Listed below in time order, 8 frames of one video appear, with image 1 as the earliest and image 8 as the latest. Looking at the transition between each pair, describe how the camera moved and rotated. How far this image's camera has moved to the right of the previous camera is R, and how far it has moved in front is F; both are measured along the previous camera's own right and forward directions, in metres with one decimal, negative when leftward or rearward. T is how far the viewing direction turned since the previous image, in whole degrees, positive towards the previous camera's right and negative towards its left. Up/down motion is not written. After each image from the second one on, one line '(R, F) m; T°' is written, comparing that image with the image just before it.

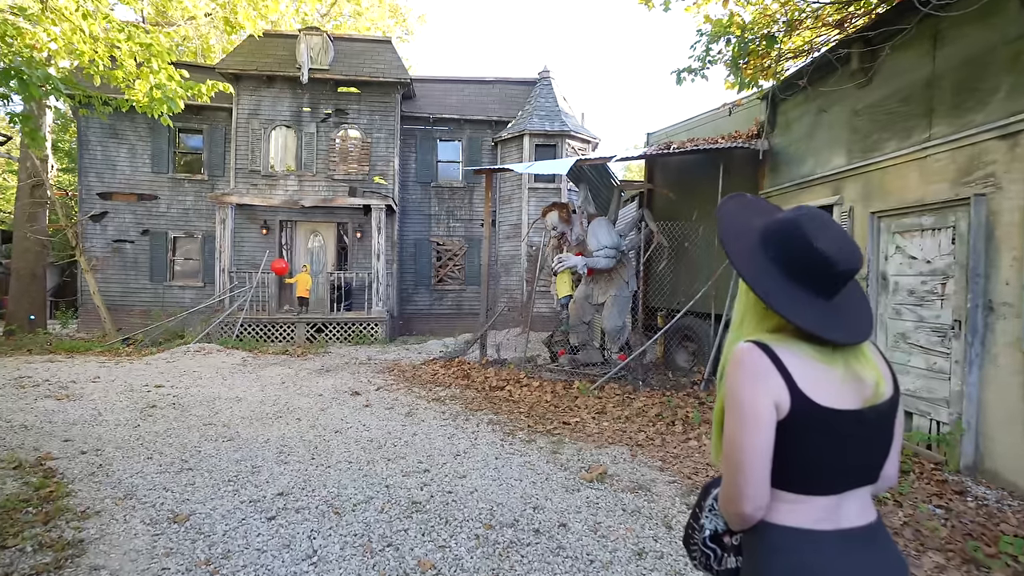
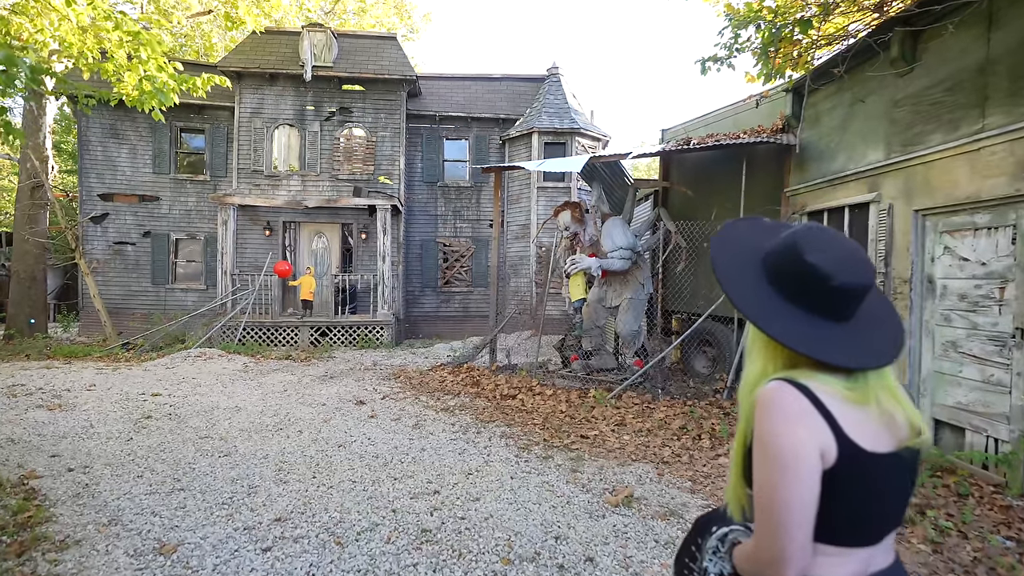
(-0.1, +0.4) m; -1°
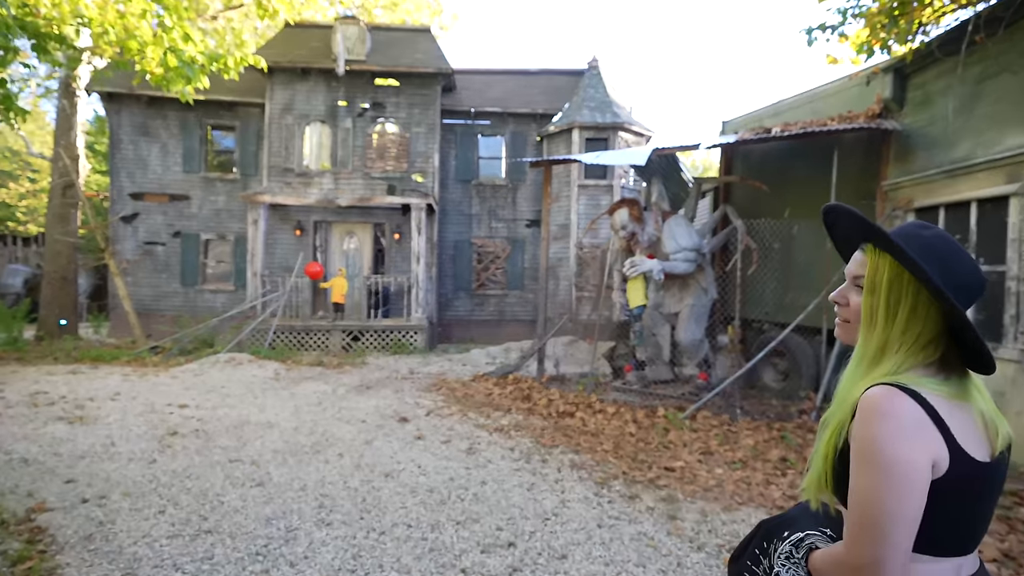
(-0.5, +0.7) m; -2°
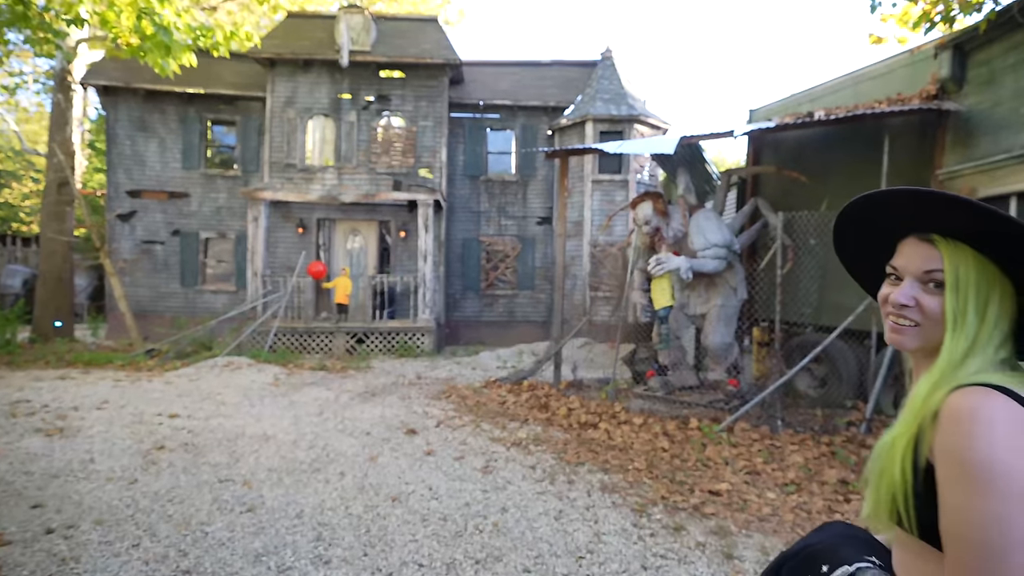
(-0.1, +0.6) m; -1°
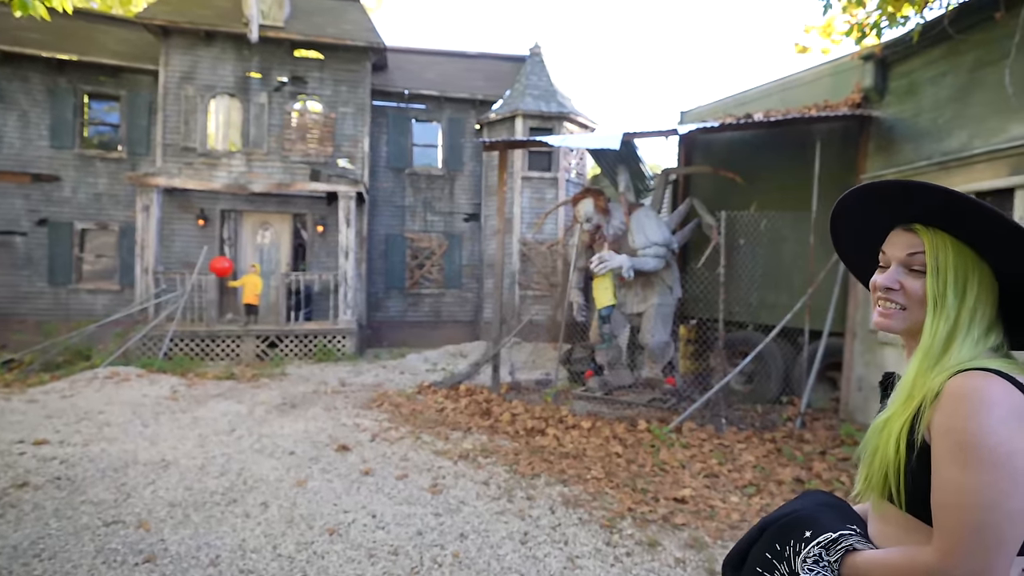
(-0.3, +0.4) m; +9°
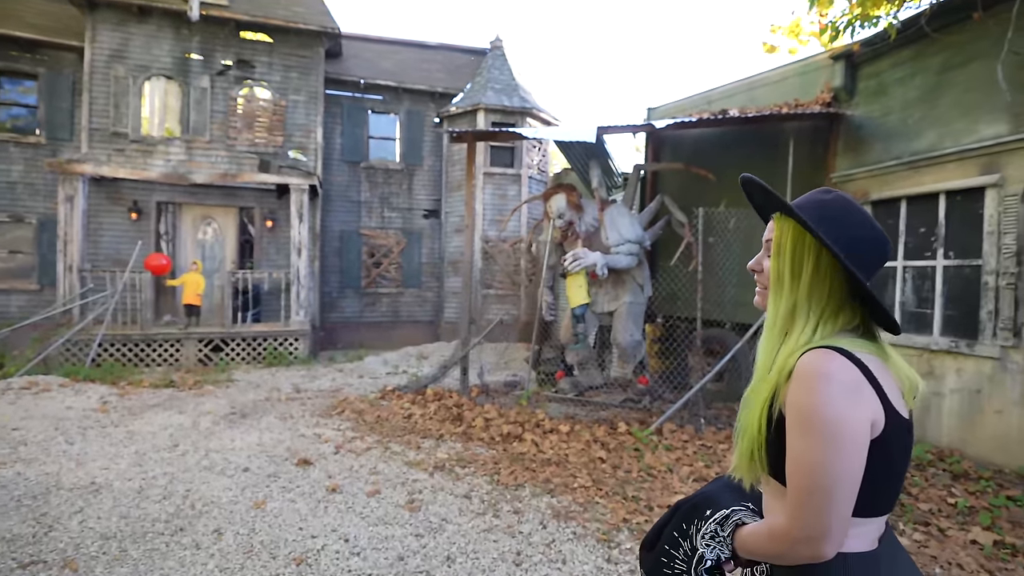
(-0.2, +0.3) m; +5°
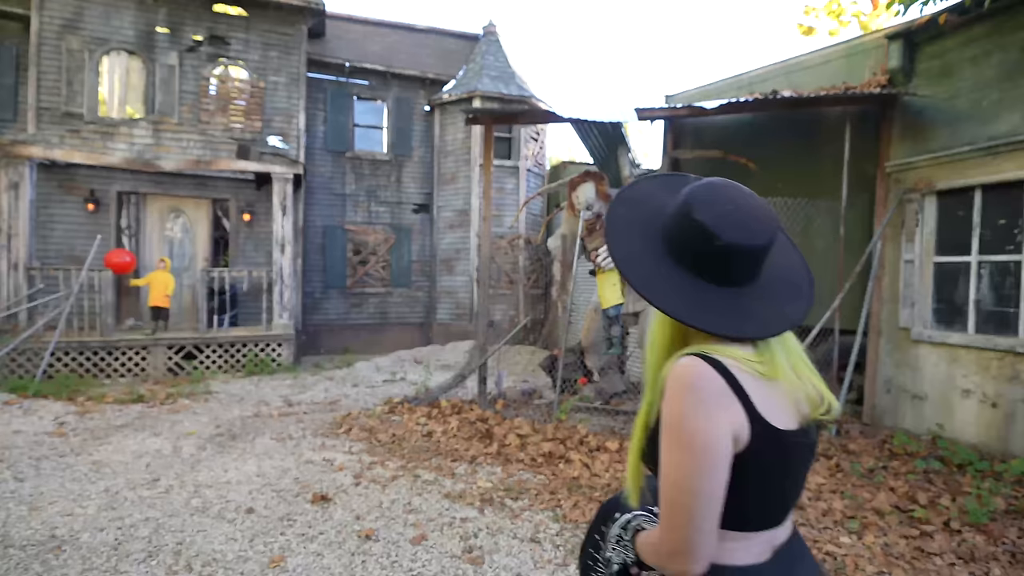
(-0.7, +0.7) m; +4°
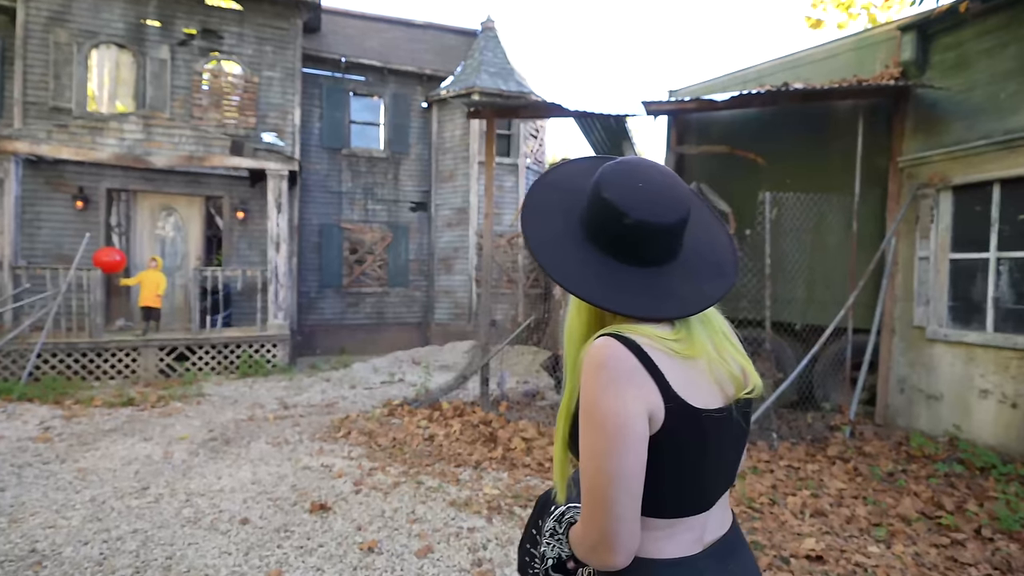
(-0.1, +0.2) m; +1°
